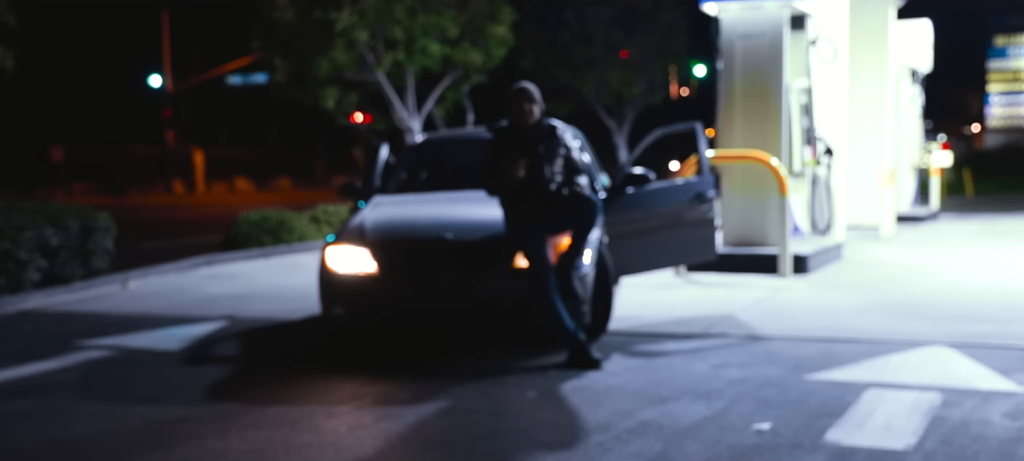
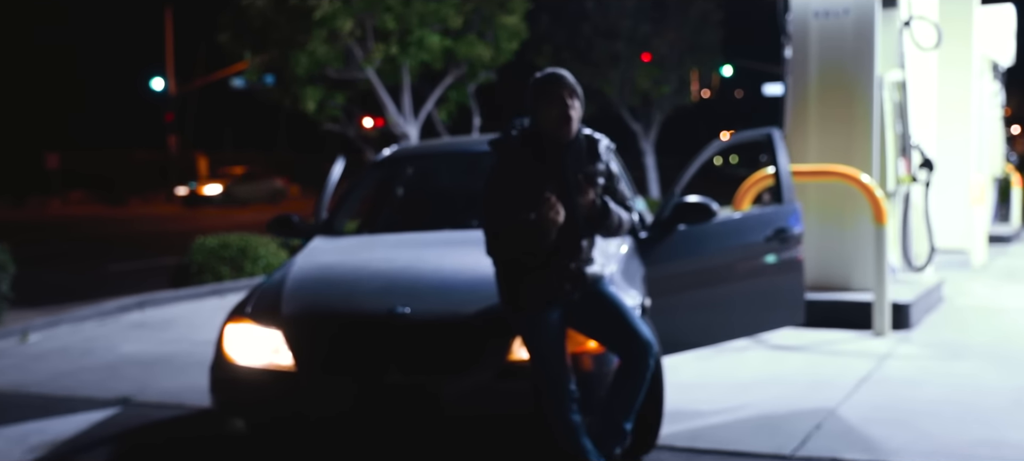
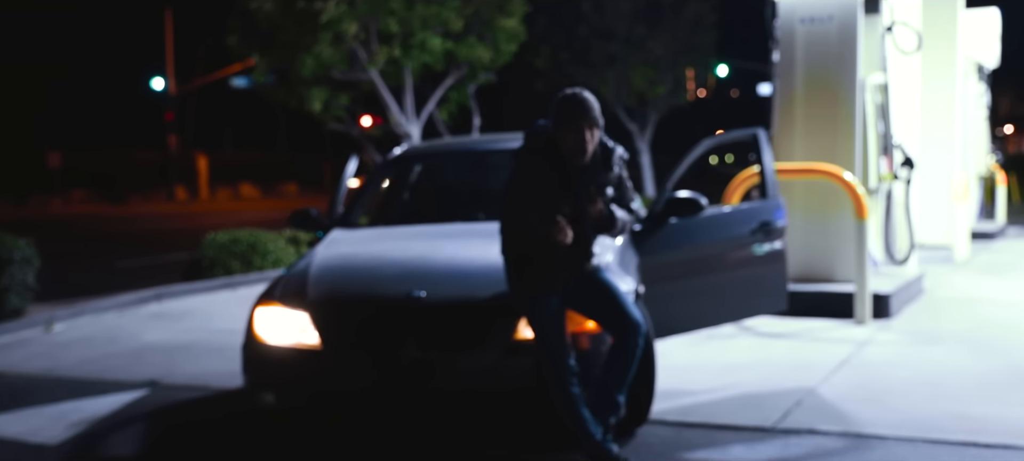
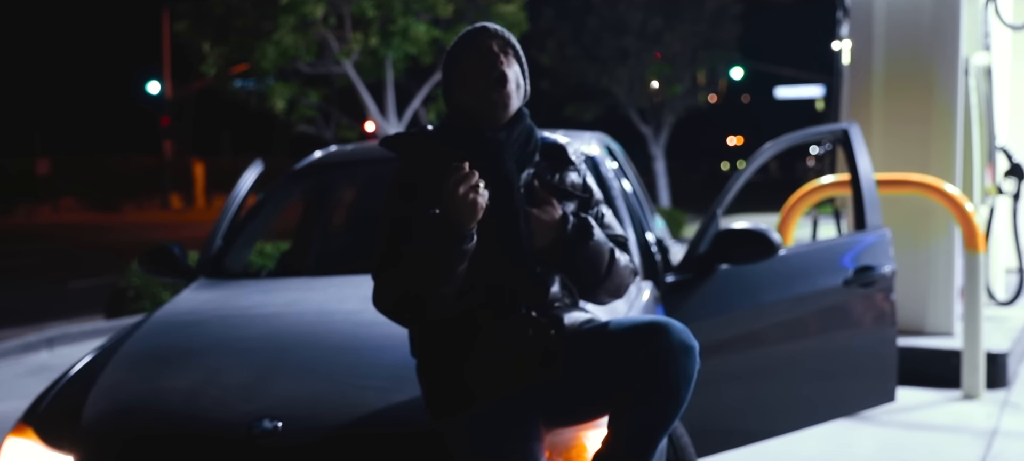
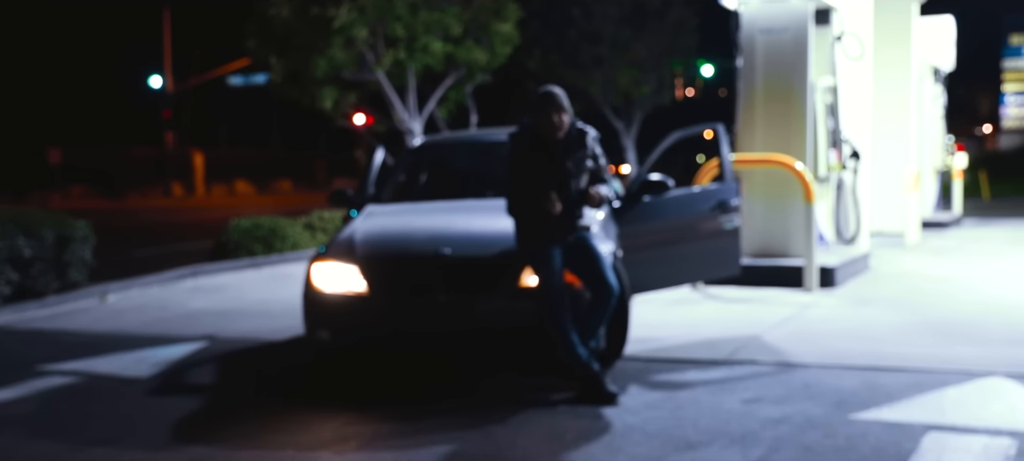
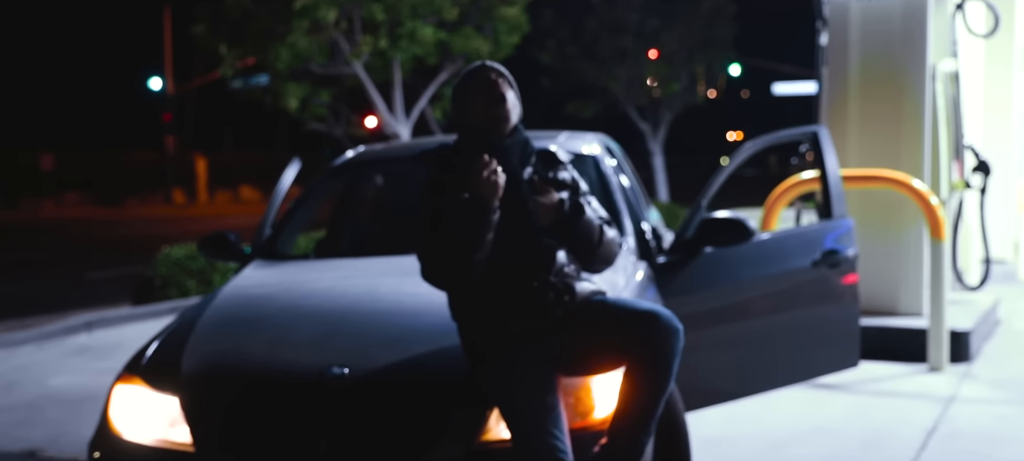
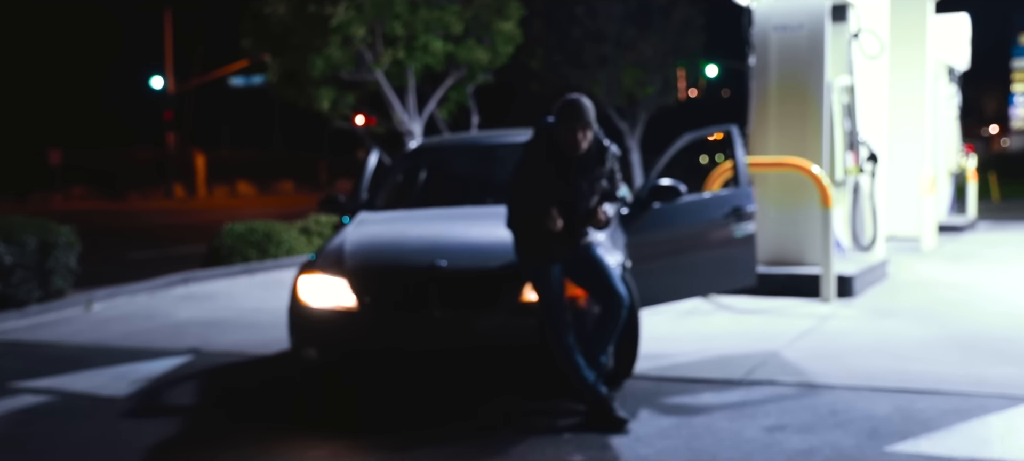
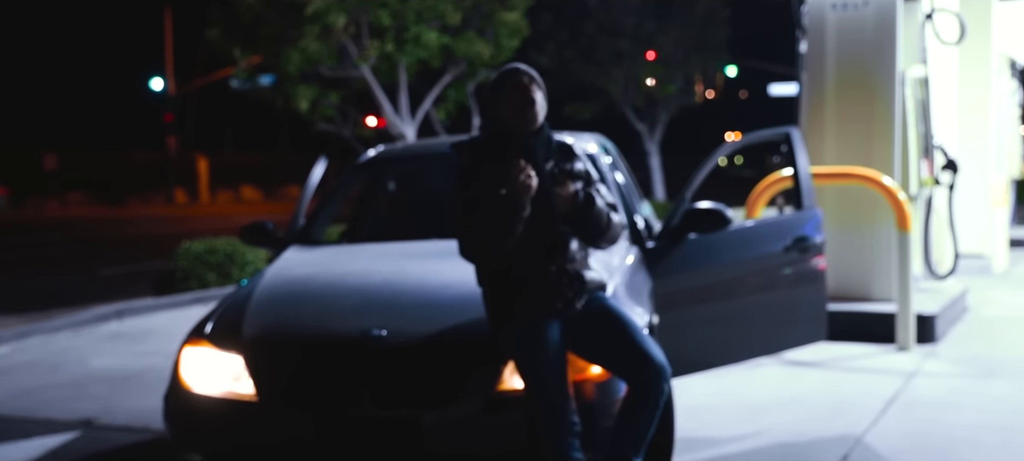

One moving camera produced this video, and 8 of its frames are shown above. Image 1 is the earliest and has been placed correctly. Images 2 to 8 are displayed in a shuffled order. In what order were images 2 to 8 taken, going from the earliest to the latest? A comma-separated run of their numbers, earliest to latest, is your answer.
5, 7, 3, 2, 8, 6, 4
